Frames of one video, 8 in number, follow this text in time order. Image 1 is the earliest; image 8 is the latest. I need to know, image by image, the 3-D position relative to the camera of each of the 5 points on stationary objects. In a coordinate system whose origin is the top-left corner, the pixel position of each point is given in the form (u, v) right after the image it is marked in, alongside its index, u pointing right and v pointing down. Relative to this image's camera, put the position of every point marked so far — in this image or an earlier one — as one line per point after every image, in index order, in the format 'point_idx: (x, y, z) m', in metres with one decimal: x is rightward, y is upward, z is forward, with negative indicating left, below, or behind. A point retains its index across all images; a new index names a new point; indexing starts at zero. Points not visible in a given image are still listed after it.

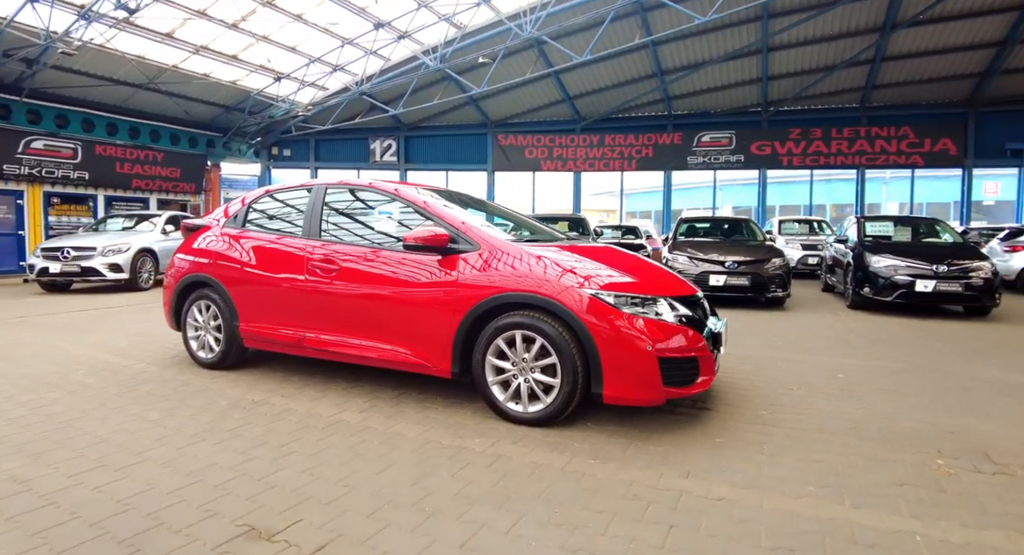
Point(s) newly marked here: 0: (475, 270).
0: (-0.2, 0.0, +3.4) m
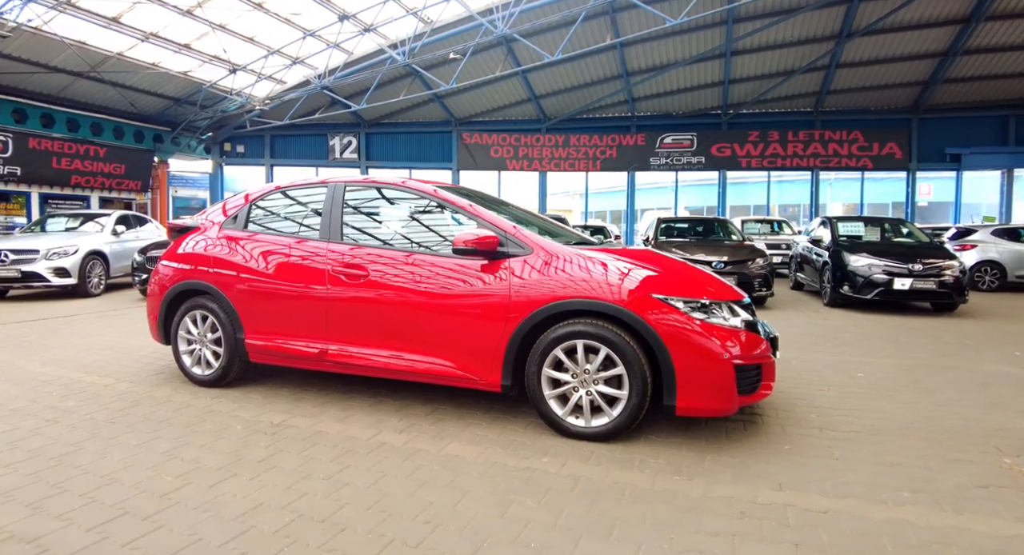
0: (+0.2, 0.0, +3.2) m
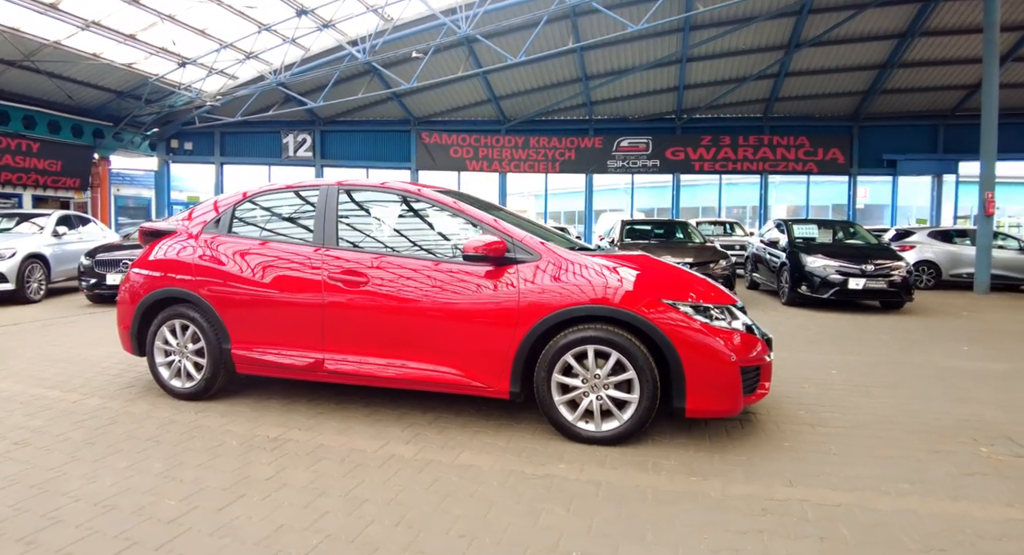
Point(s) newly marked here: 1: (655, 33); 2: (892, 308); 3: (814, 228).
0: (+0.2, 0.0, +3.2) m
1: (+4.7, +8.3, +17.3) m
2: (+7.6, -0.6, +10.1) m
3: (+6.8, +1.1, +11.5) m
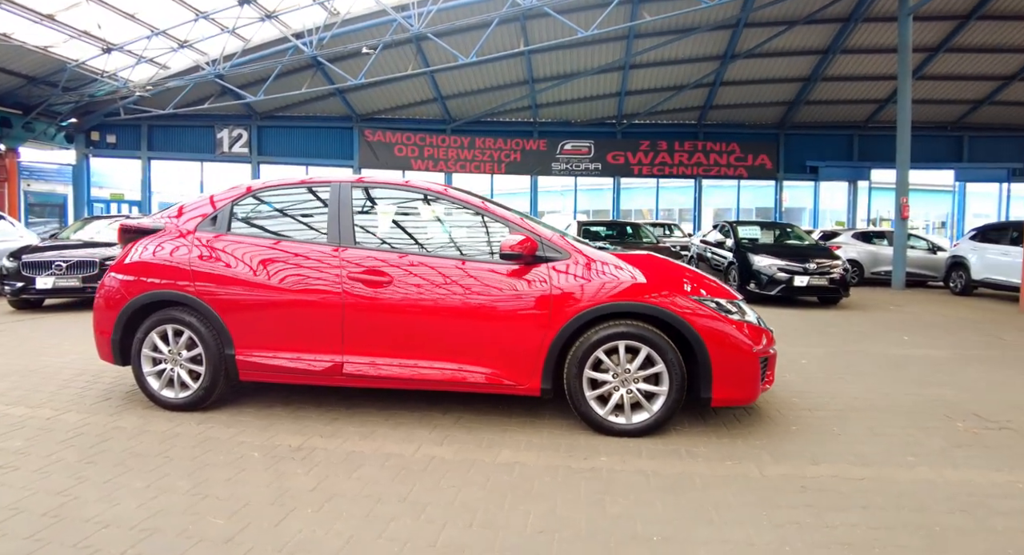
0: (+0.4, 0.0, +3.2) m
1: (+3.1, +8.3, +17.8) m
2: (+6.9, -0.5, +11.0) m
3: (+5.9, +1.2, +12.3) m
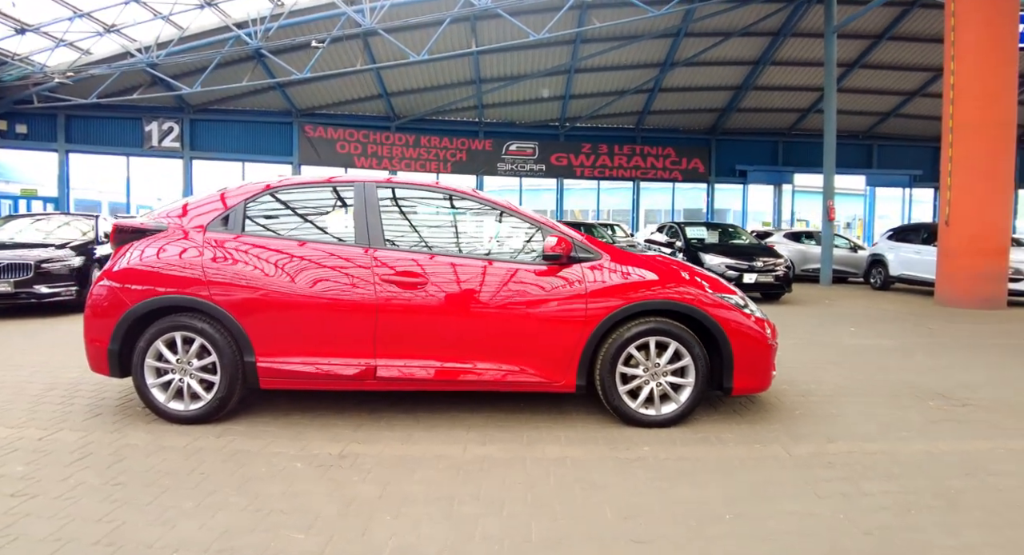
0: (+0.6, 0.0, +3.3) m
1: (+1.4, +8.3, +18.1) m
2: (+6.1, -0.5, +11.9) m
3: (+5.0, +1.2, +13.1) m
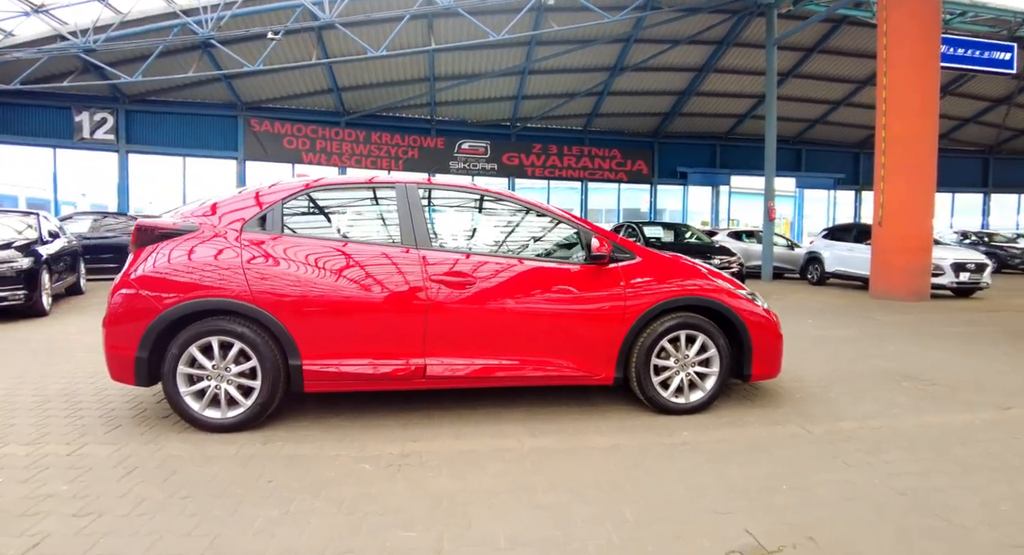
0: (+0.9, 0.0, +3.6) m
1: (0.0, +8.4, +18.3) m
2: (+5.4, -0.4, +12.6) m
3: (+4.1, +1.3, +13.7) m
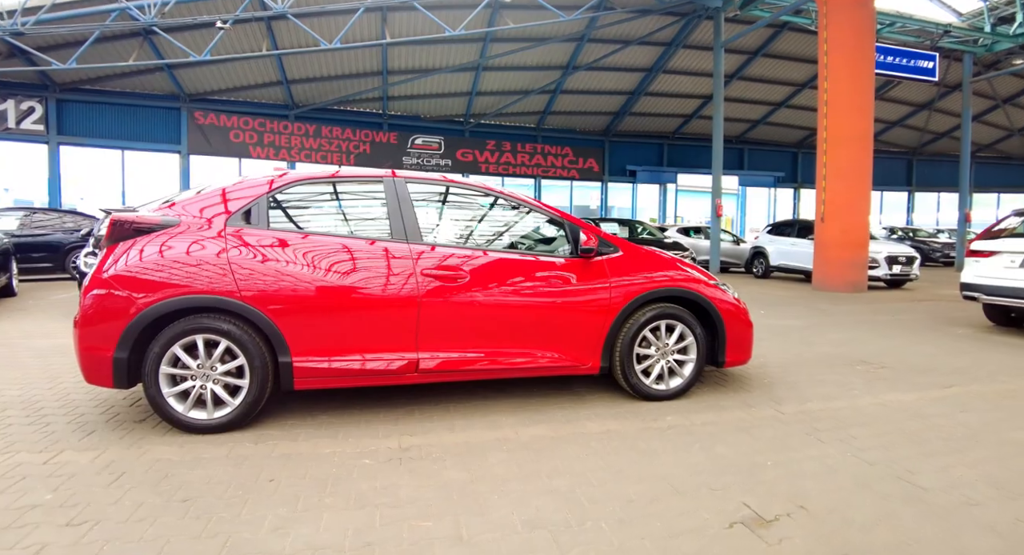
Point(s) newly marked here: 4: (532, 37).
0: (+0.8, +0.1, +3.7) m
1: (-1.5, +8.5, +18.2) m
2: (+4.5, -0.2, +13.2) m
3: (+3.1, +1.5, +14.1) m
4: (+1.0, +8.7, +18.4) m
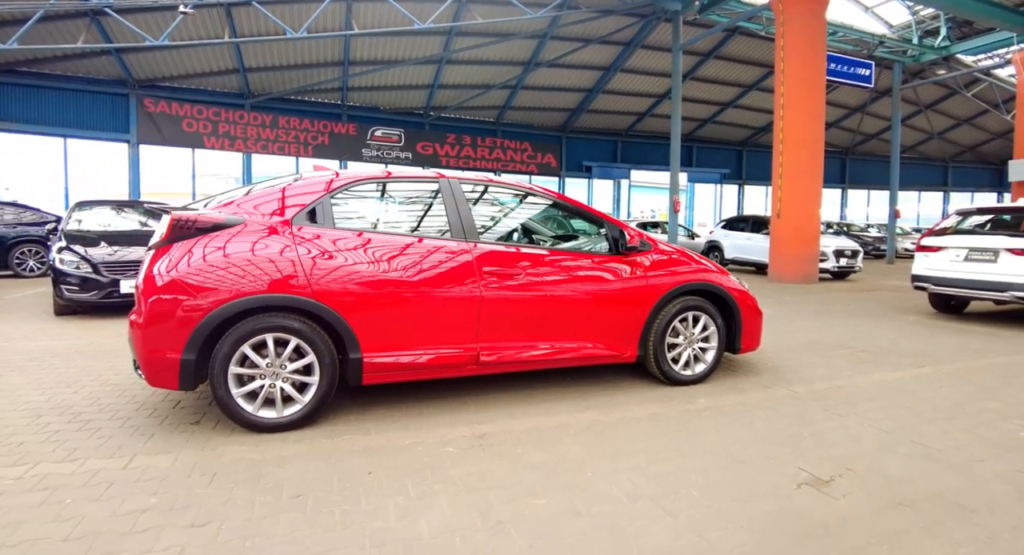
0: (+1.1, +0.1, +4.0) m
1: (-2.6, +8.7, +18.2) m
2: (+3.9, -0.1, +13.8) m
3: (+2.5, +1.6, +14.5) m
4: (-0.1, +8.9, +18.6) m
